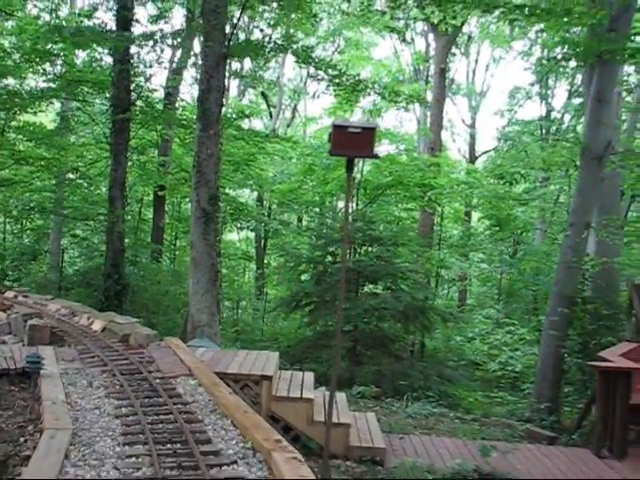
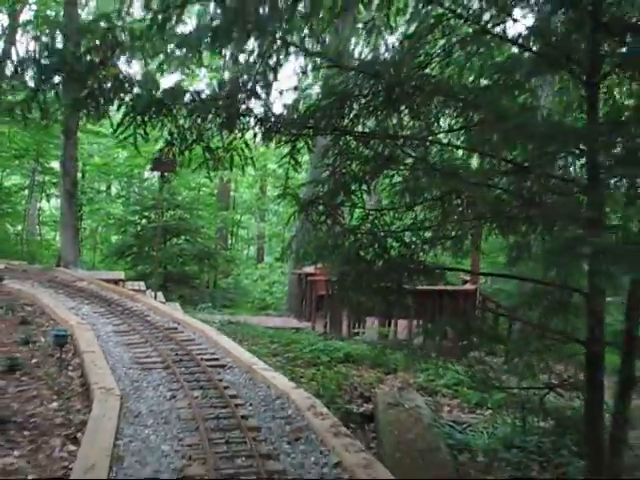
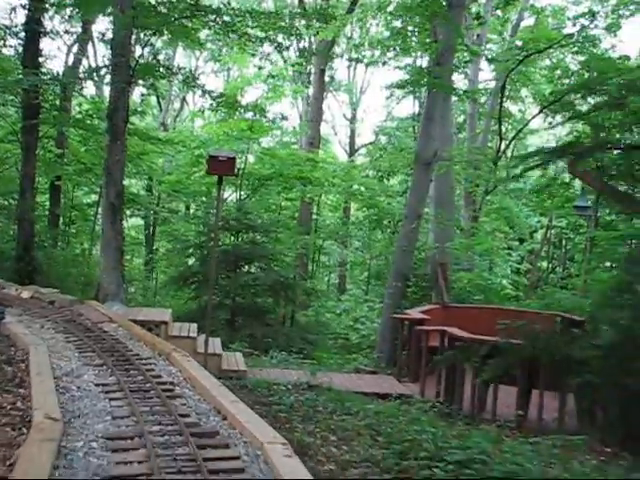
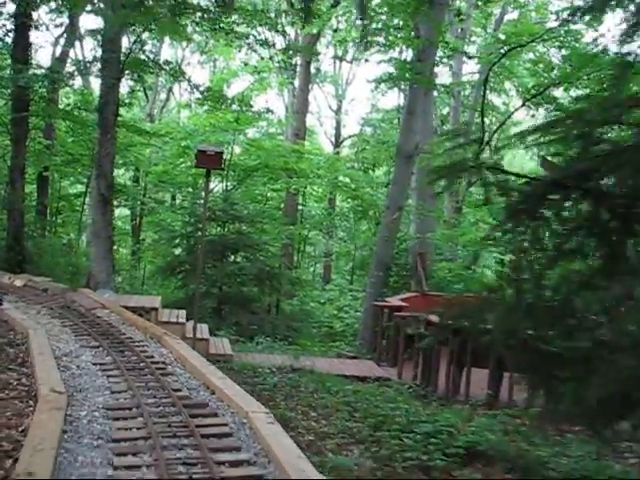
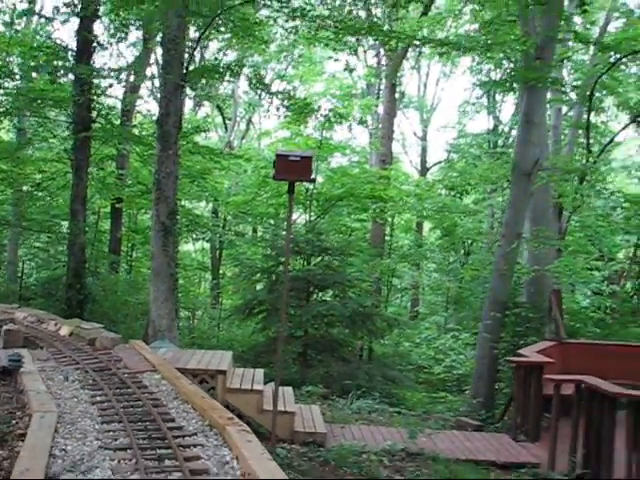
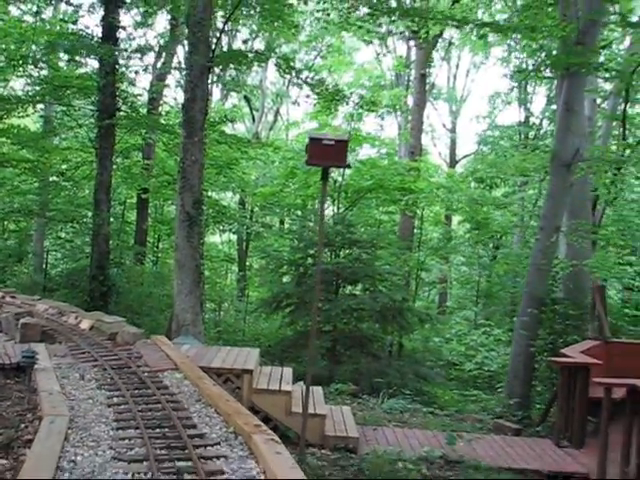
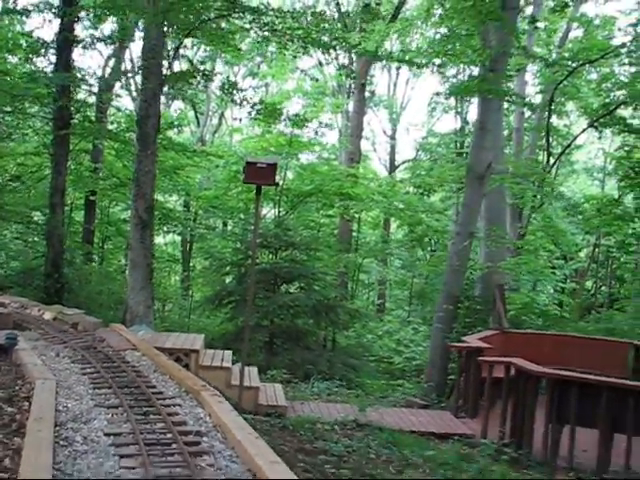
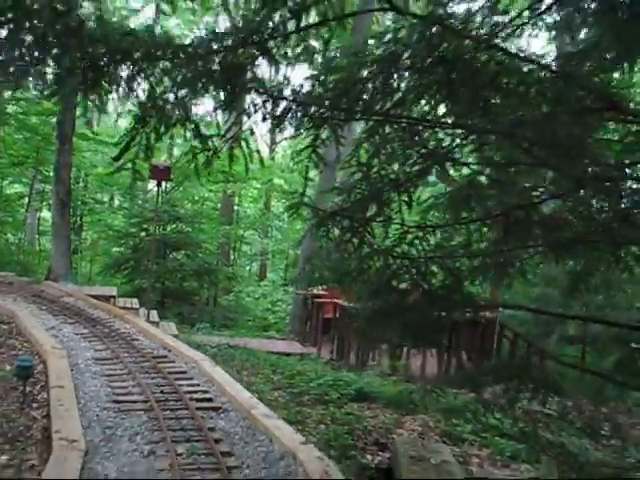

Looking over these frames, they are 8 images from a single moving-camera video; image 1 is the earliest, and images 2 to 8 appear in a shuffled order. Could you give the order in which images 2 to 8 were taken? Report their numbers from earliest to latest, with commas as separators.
6, 5, 7, 3, 4, 8, 2
